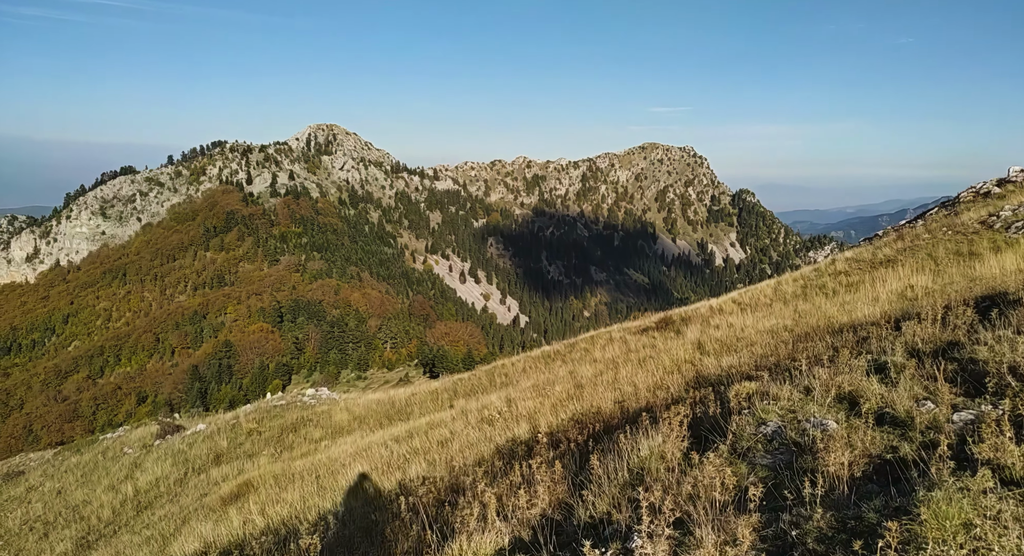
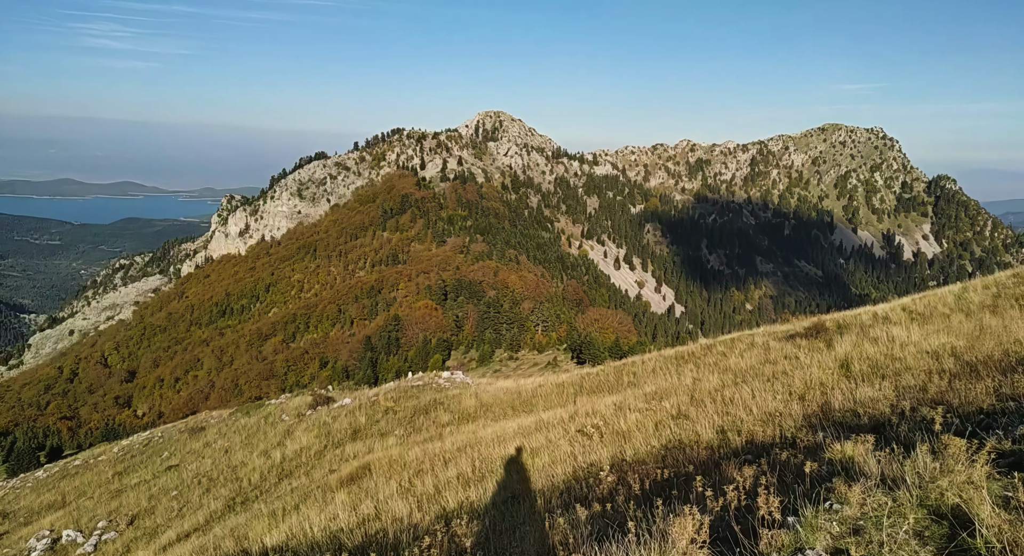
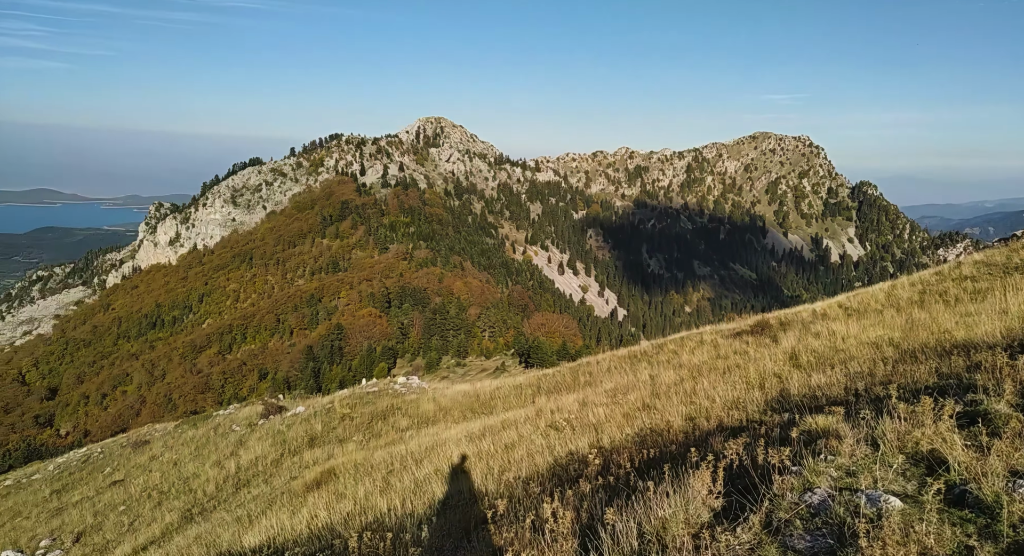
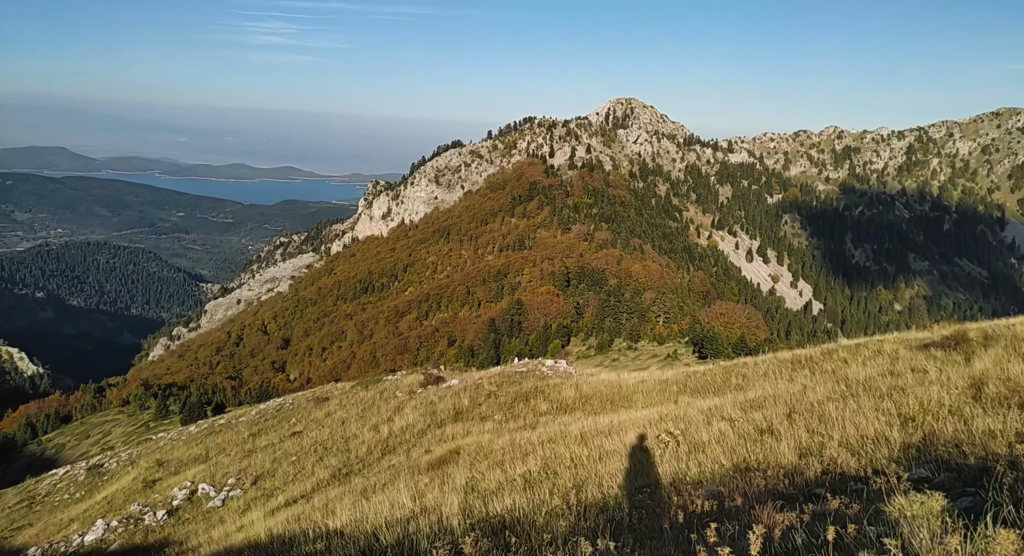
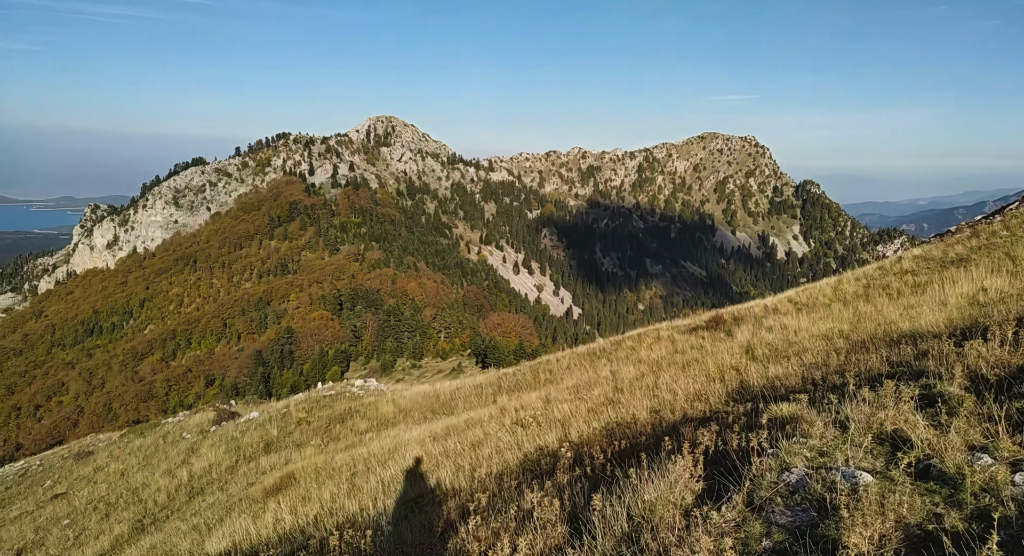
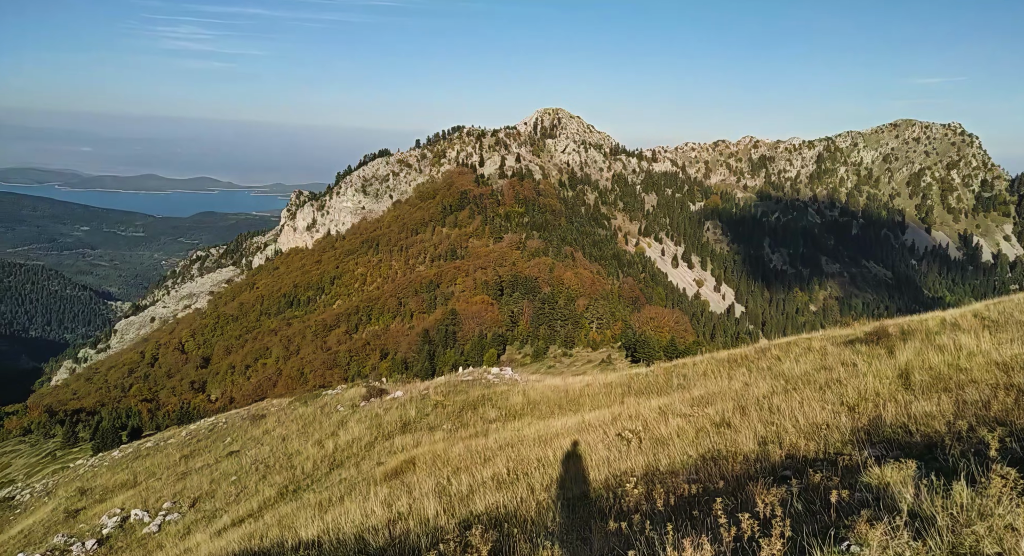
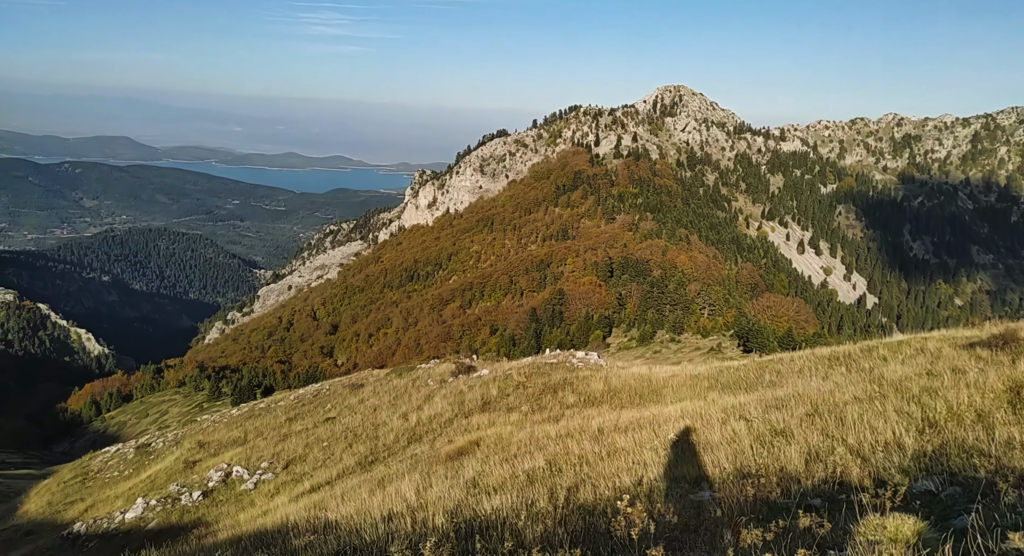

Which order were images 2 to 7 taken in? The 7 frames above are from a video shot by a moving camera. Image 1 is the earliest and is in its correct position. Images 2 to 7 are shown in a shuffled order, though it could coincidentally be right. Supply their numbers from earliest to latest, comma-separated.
5, 3, 2, 6, 4, 7
